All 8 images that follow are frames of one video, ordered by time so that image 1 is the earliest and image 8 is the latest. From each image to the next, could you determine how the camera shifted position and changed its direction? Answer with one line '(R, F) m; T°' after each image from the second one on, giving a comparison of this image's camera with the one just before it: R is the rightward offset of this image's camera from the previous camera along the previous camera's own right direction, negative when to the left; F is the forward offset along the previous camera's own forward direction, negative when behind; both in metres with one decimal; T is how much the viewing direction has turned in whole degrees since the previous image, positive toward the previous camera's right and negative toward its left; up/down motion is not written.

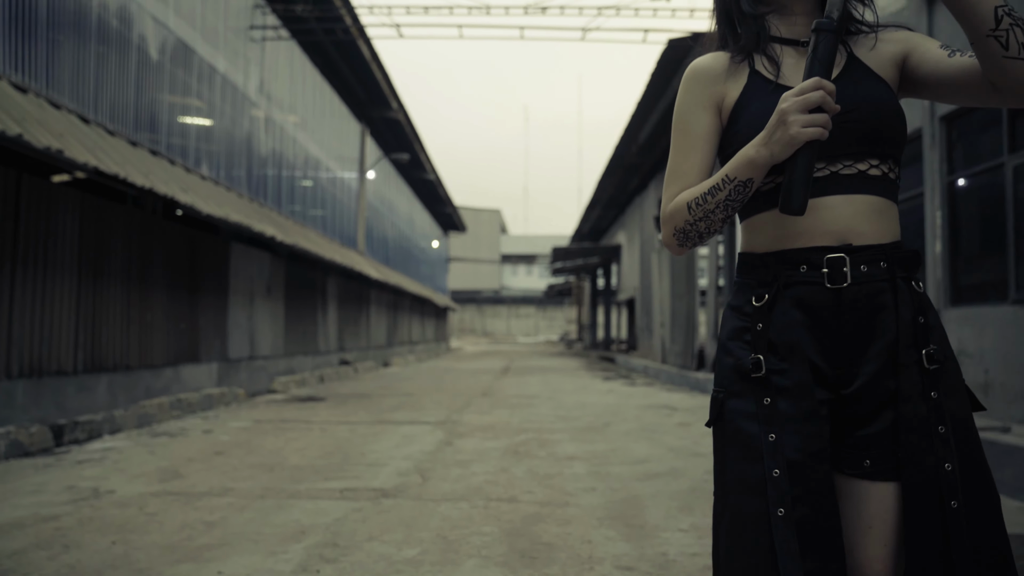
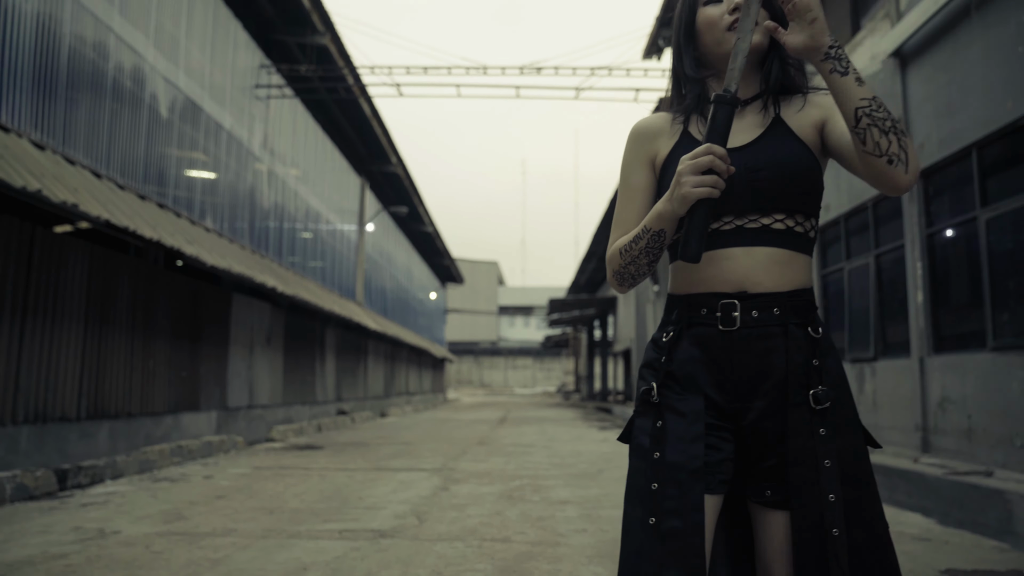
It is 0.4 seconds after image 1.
(0.0, -0.2) m; 0°
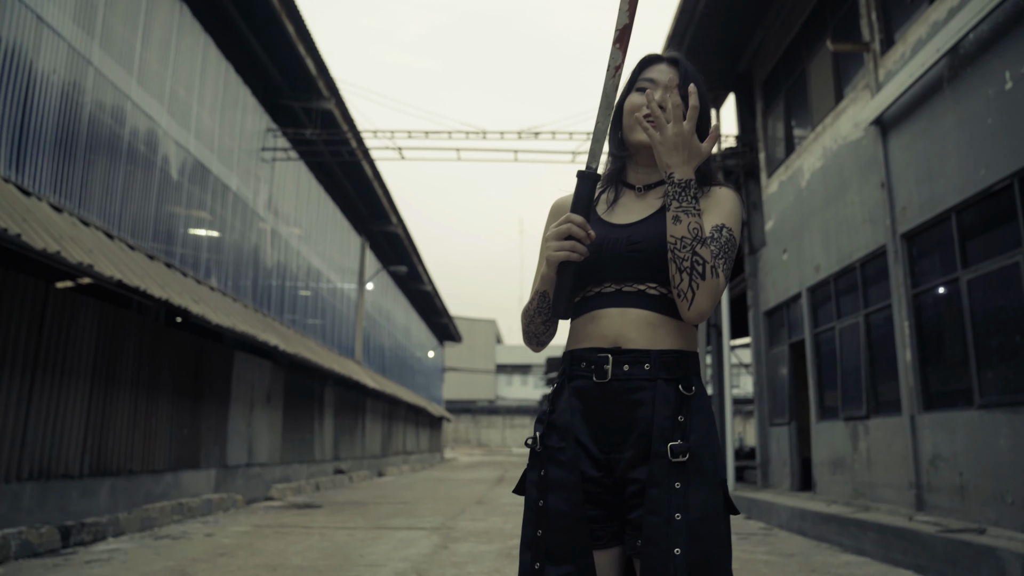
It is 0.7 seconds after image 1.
(0.0, -0.2) m; 0°
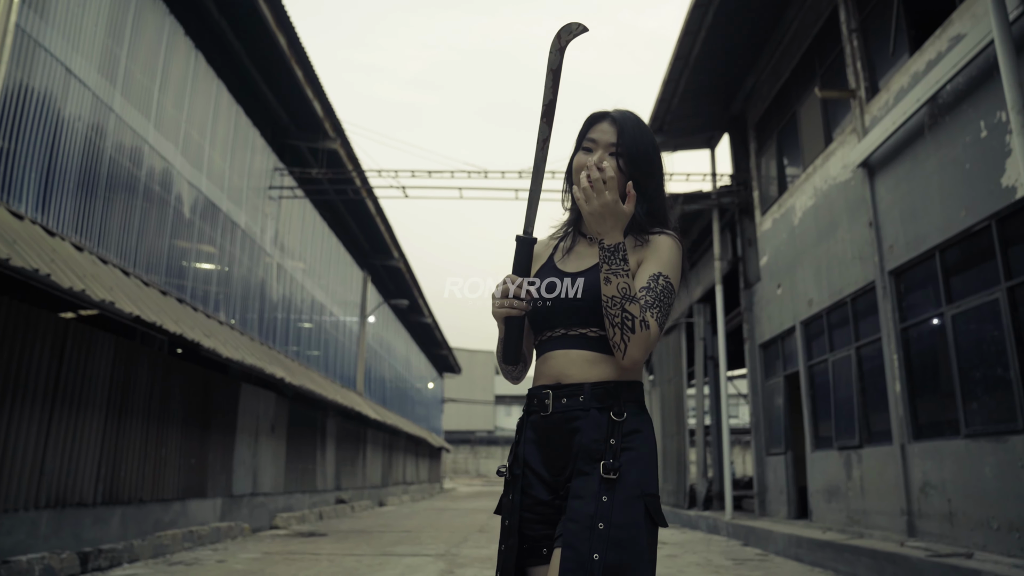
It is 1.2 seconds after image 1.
(0.0, -0.3) m; 0°
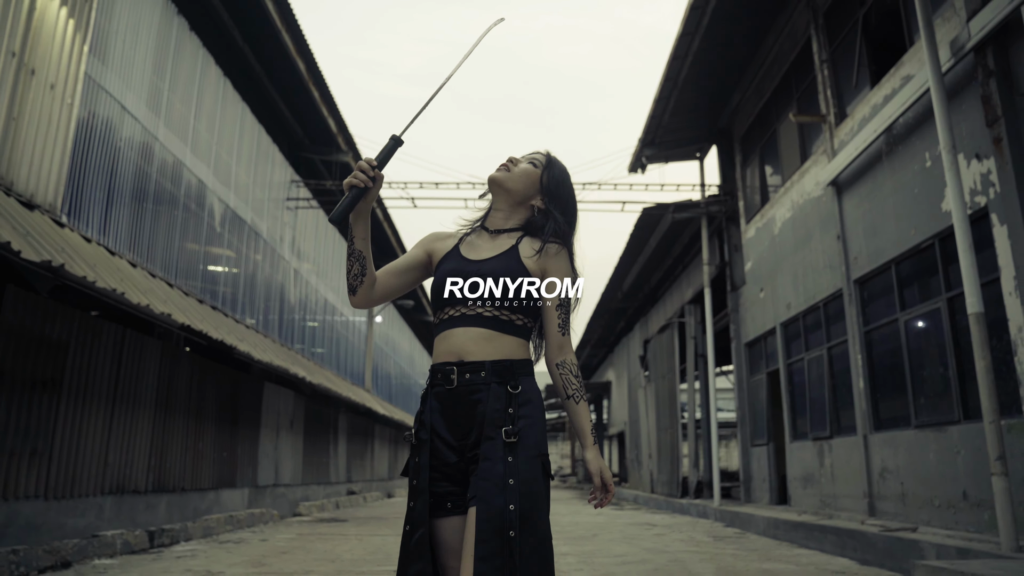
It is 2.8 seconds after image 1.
(-0.1, -0.8) m; 0°
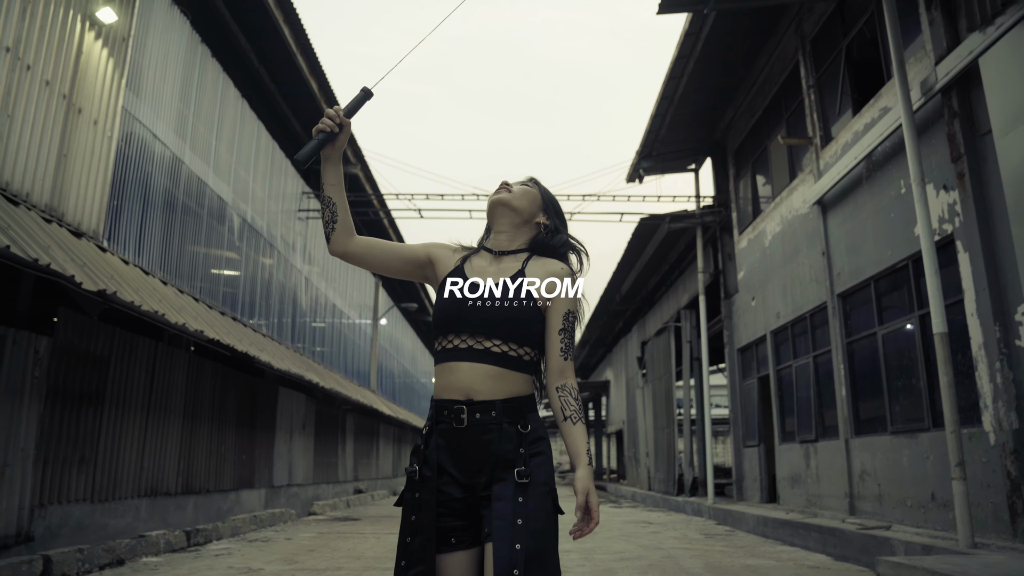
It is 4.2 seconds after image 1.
(-0.1, -0.5) m; 0°
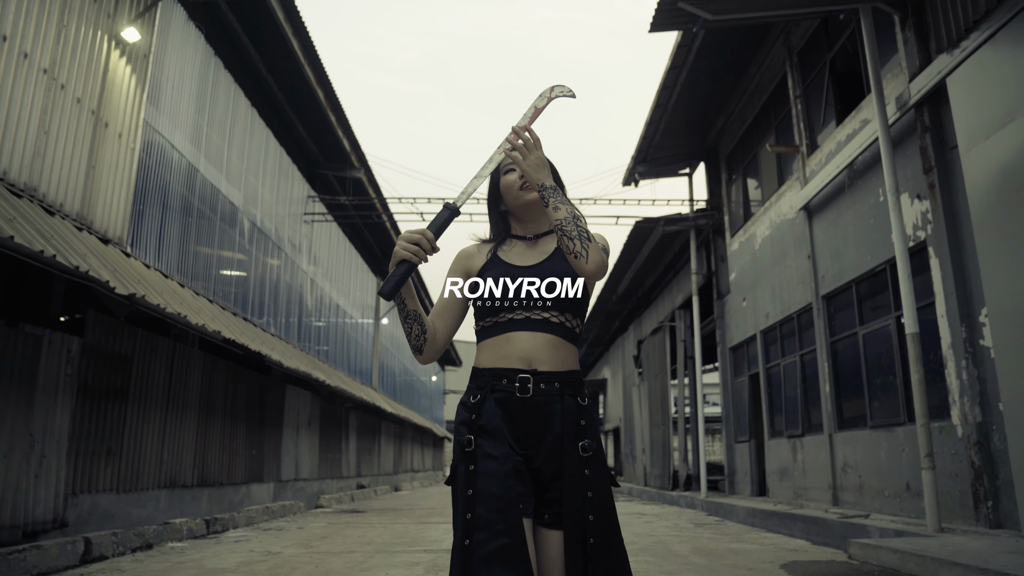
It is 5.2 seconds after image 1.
(0.0, -0.4) m; 0°
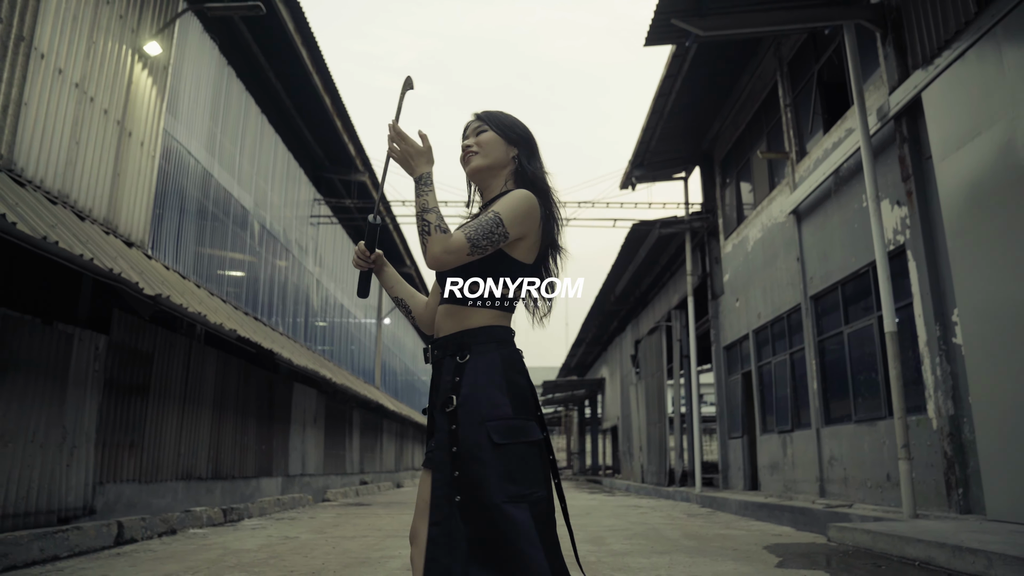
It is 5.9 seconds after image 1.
(0.0, -0.4) m; 0°
